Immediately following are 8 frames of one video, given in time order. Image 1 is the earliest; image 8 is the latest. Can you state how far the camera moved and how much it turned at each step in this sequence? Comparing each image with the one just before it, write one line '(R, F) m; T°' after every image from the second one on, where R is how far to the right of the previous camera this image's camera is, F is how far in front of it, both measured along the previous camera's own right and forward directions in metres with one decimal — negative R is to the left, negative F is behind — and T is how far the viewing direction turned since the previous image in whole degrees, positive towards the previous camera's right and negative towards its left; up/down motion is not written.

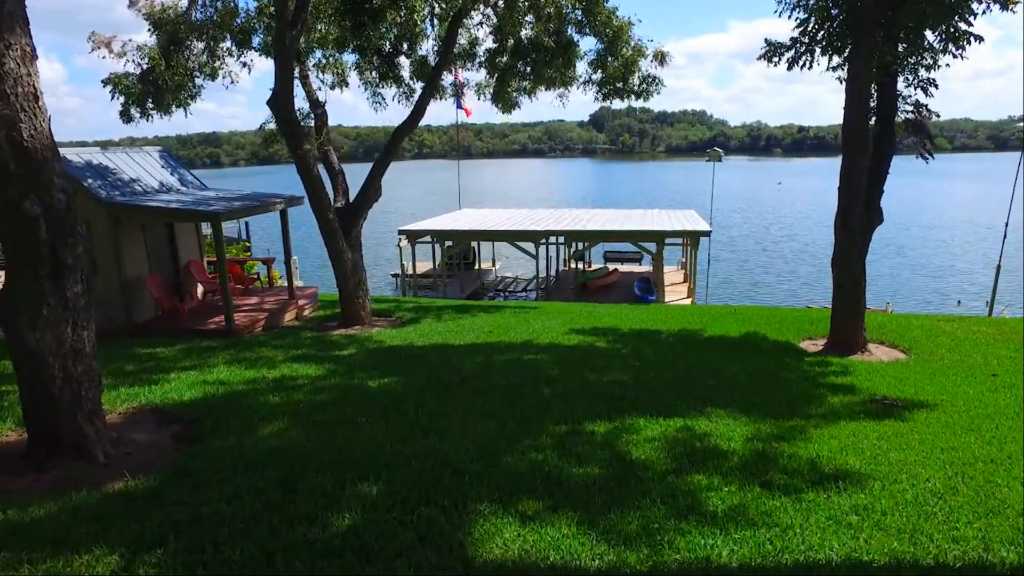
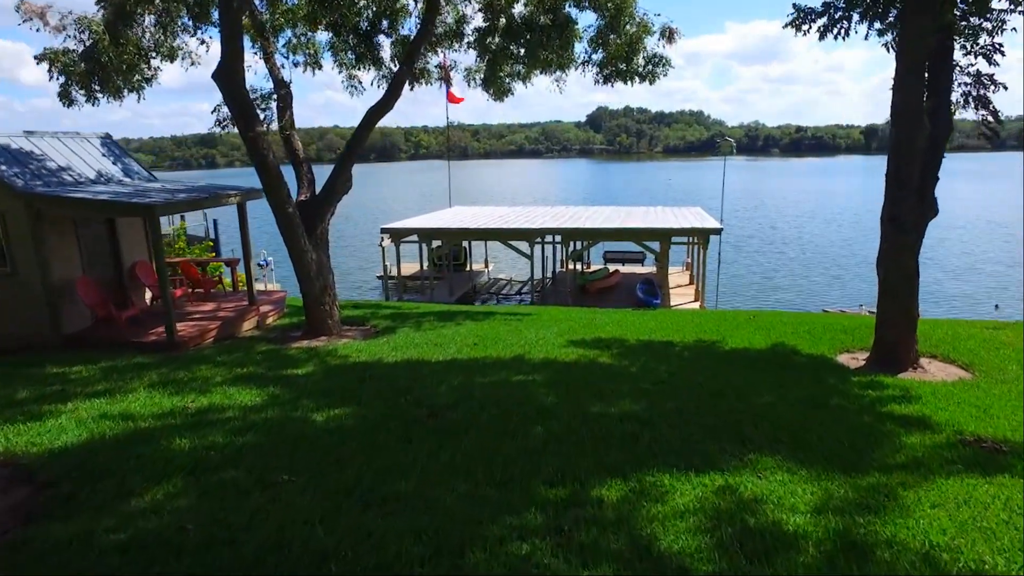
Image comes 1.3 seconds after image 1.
(+0.1, +1.4) m; 0°
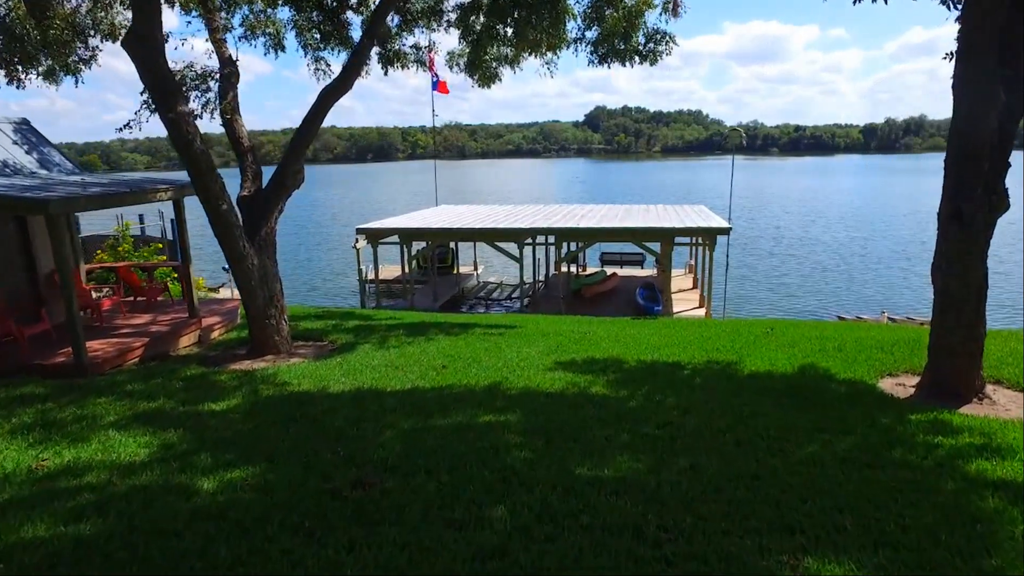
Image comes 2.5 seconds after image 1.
(+0.2, +1.4) m; 0°
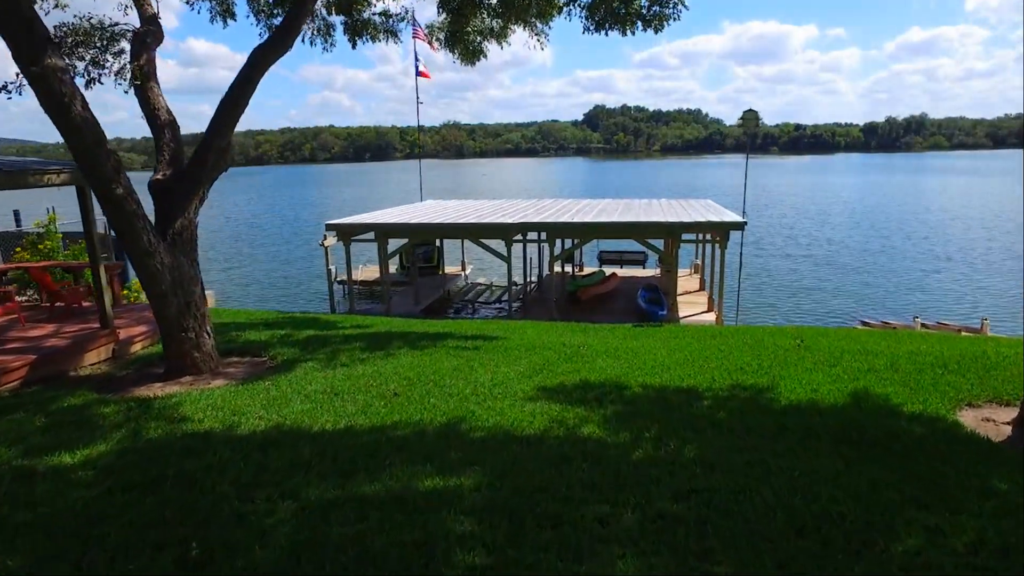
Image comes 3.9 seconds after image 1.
(+0.2, +1.5) m; 0°
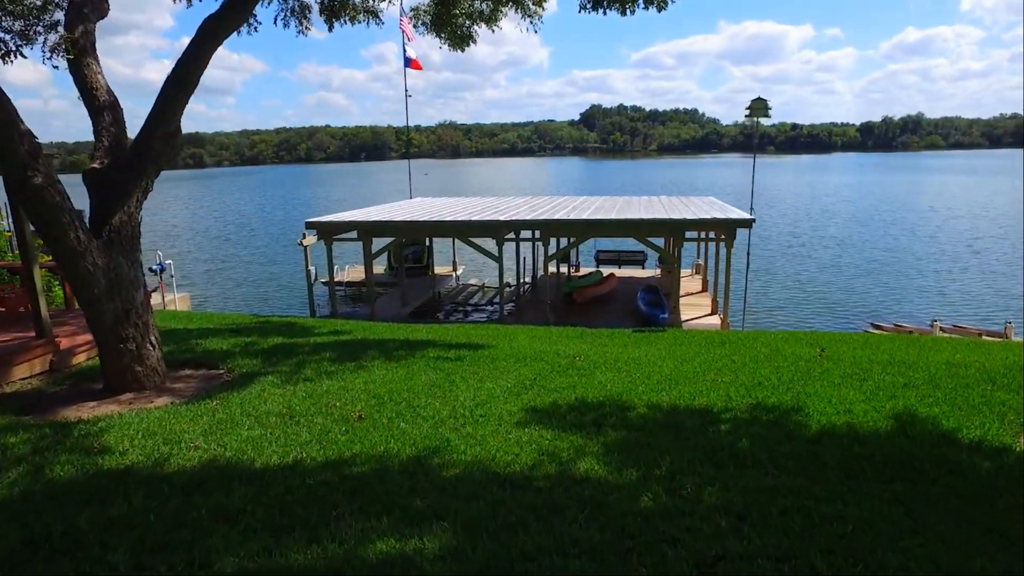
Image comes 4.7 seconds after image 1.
(+0.1, +0.8) m; 0°
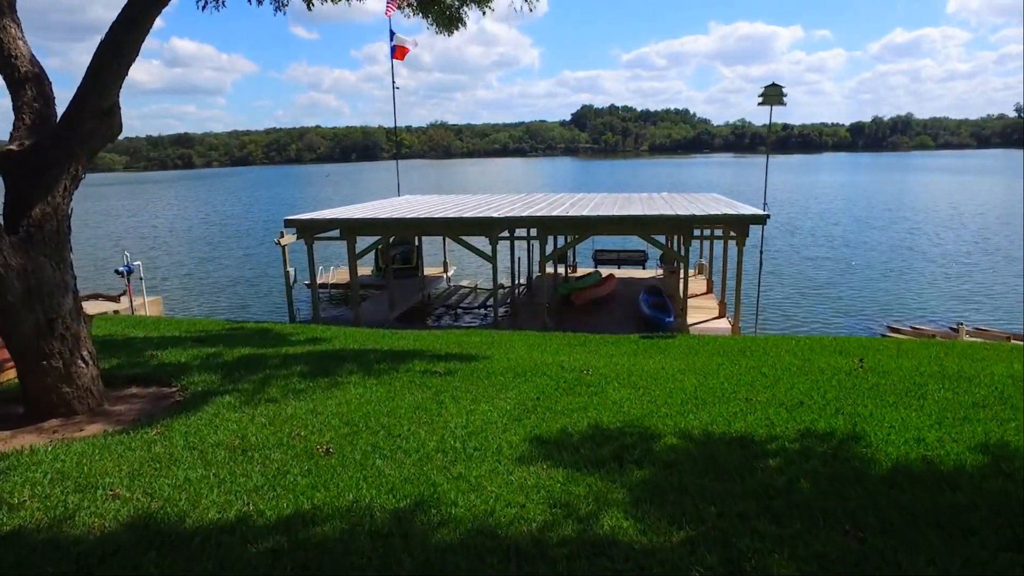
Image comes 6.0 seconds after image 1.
(-0.1, +0.9) m; +1°
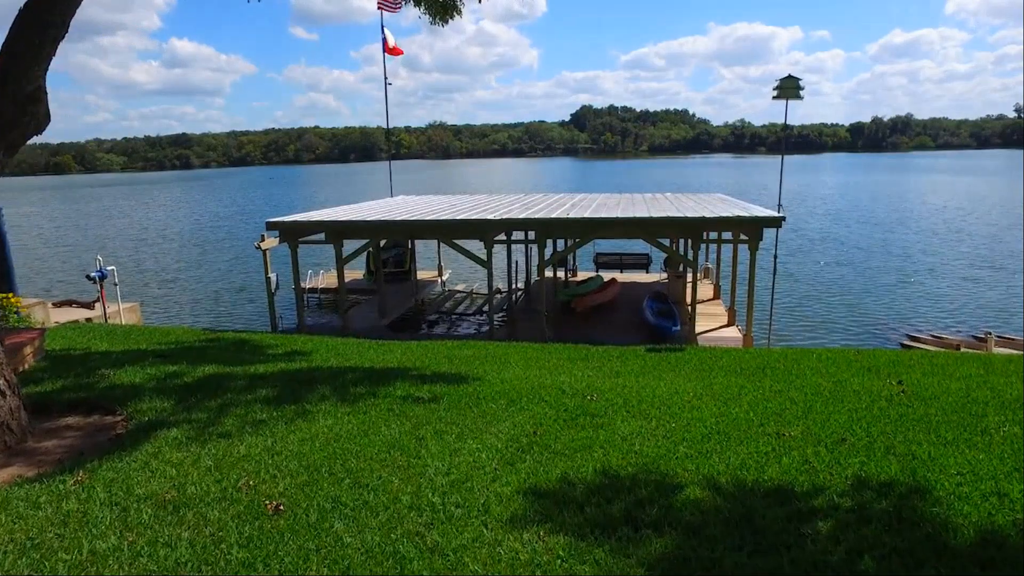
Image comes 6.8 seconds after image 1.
(0.0, +0.7) m; 0°
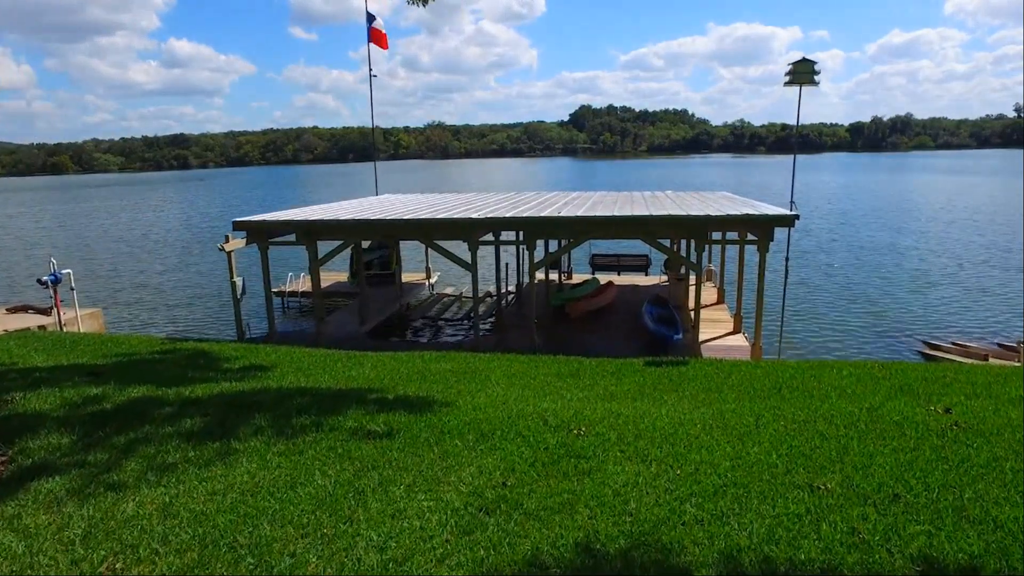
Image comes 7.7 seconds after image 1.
(+0.2, +0.9) m; 0°
